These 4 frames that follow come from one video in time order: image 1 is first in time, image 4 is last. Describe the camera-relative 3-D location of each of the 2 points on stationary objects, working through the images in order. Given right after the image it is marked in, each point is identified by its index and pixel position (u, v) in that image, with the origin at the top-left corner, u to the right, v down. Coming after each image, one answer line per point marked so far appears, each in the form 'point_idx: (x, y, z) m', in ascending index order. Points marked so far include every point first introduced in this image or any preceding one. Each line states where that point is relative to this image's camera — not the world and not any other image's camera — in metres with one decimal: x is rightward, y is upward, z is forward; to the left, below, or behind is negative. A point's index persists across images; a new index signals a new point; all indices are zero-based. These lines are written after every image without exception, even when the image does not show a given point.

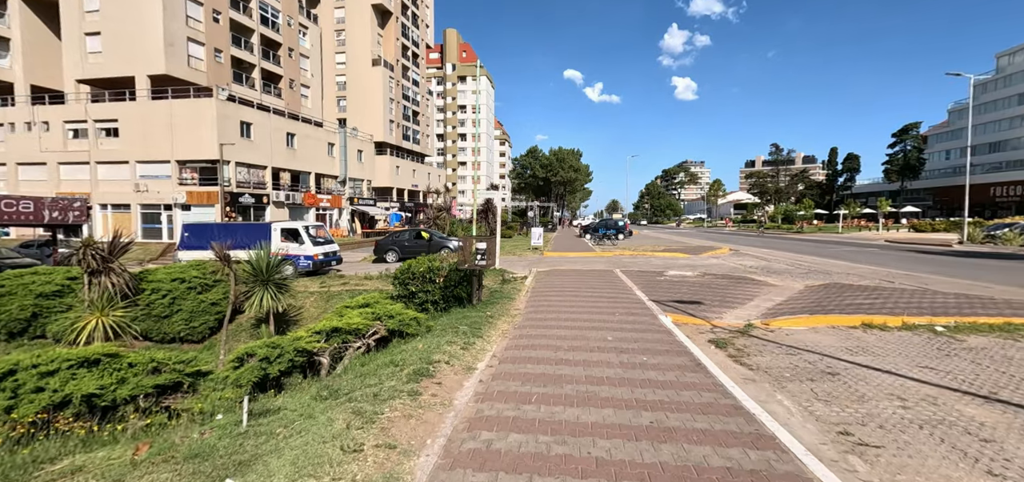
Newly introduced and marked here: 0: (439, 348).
0: (-0.9, -1.3, +5.5) m
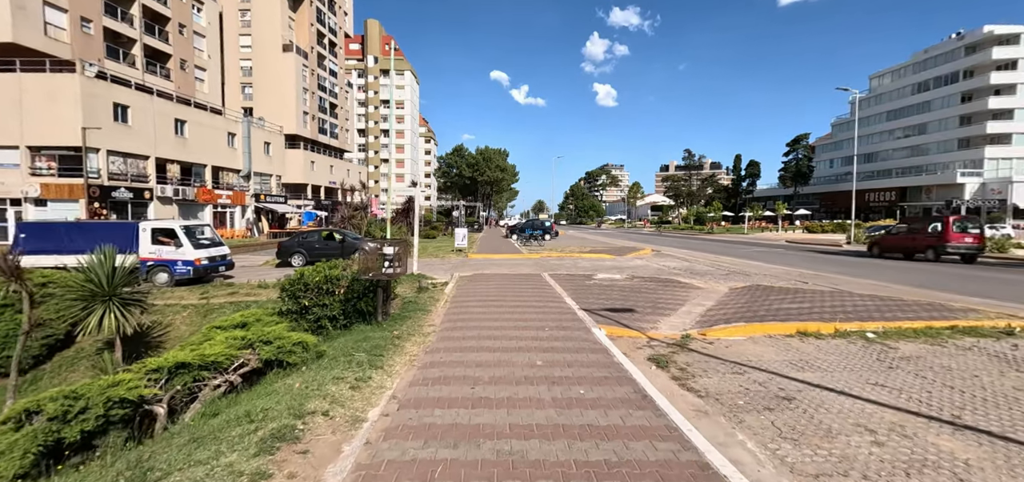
0: (-1.8, -1.4, +4.2) m
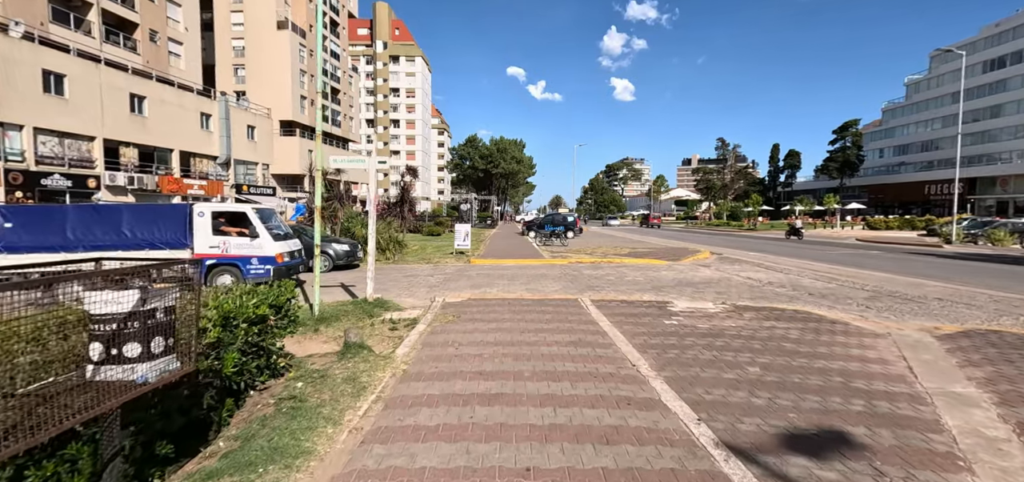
0: (-1.8, -1.6, -0.9) m
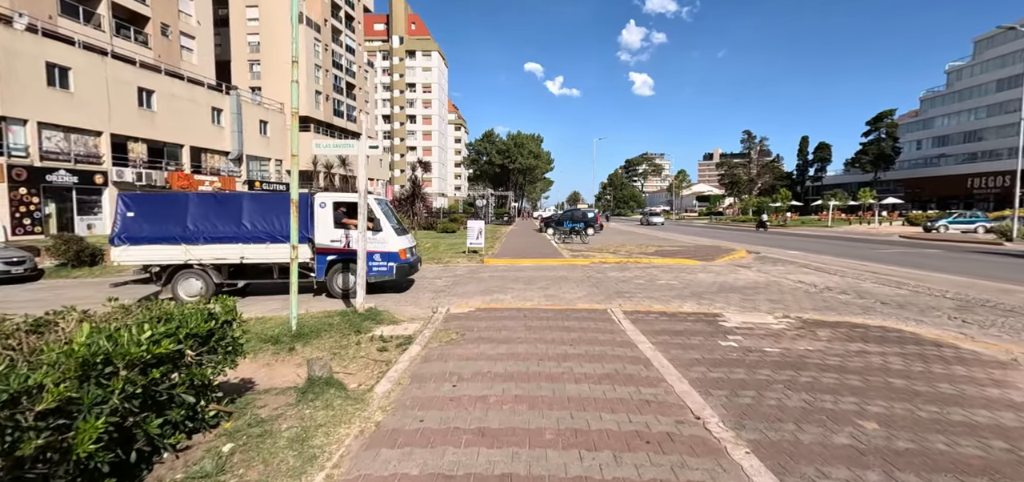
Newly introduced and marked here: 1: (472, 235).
0: (-1.9, -1.6, -2.1) m
1: (-1.5, +0.2, +16.8) m
